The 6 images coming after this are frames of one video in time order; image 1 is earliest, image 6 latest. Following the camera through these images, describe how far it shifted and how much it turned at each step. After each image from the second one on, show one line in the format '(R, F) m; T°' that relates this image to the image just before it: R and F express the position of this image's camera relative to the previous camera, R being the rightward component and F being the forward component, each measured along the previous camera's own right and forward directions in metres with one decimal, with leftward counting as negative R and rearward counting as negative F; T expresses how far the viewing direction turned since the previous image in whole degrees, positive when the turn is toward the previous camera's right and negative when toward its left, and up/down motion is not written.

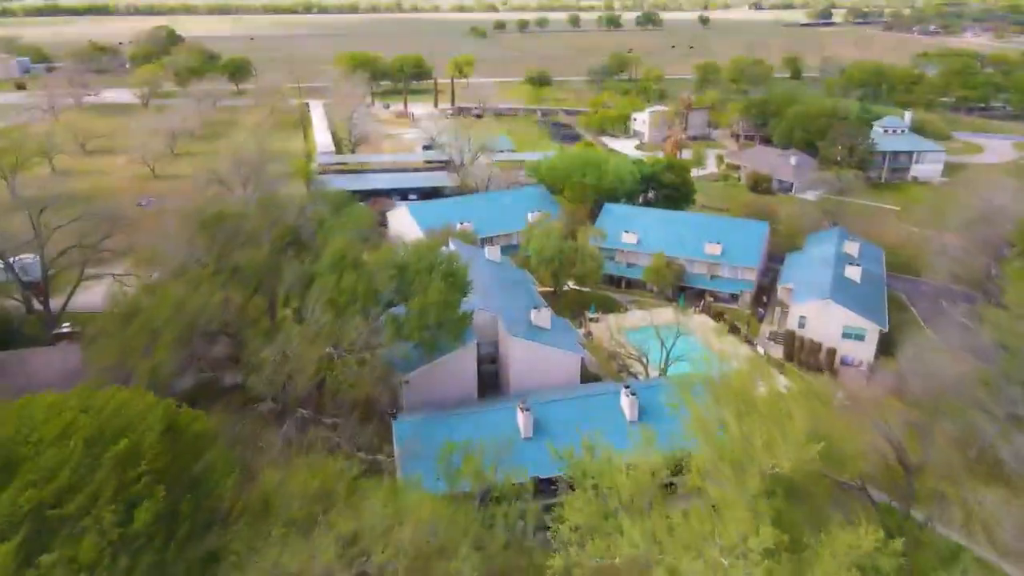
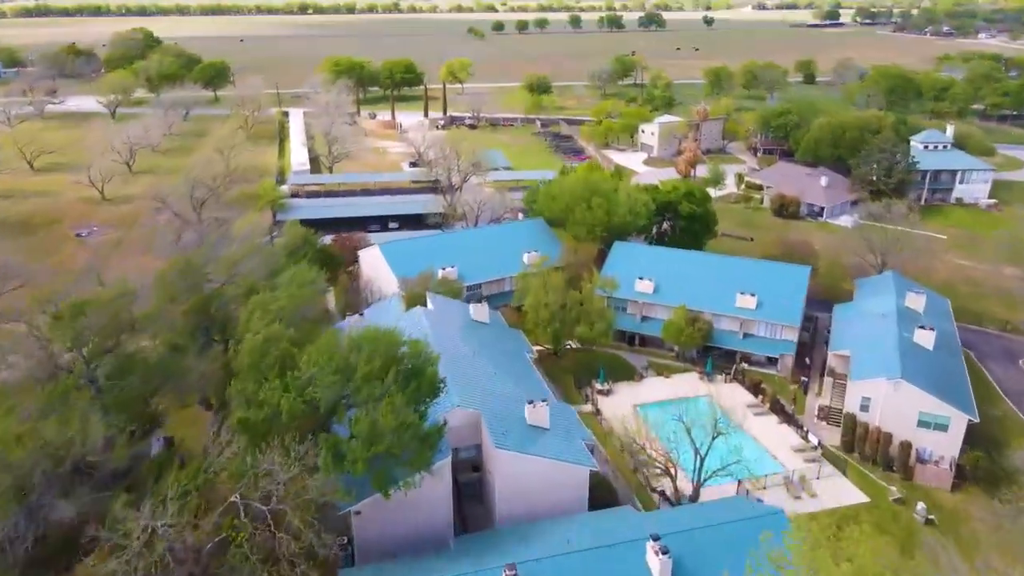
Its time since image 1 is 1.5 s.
(+0.3, +6.6) m; 0°
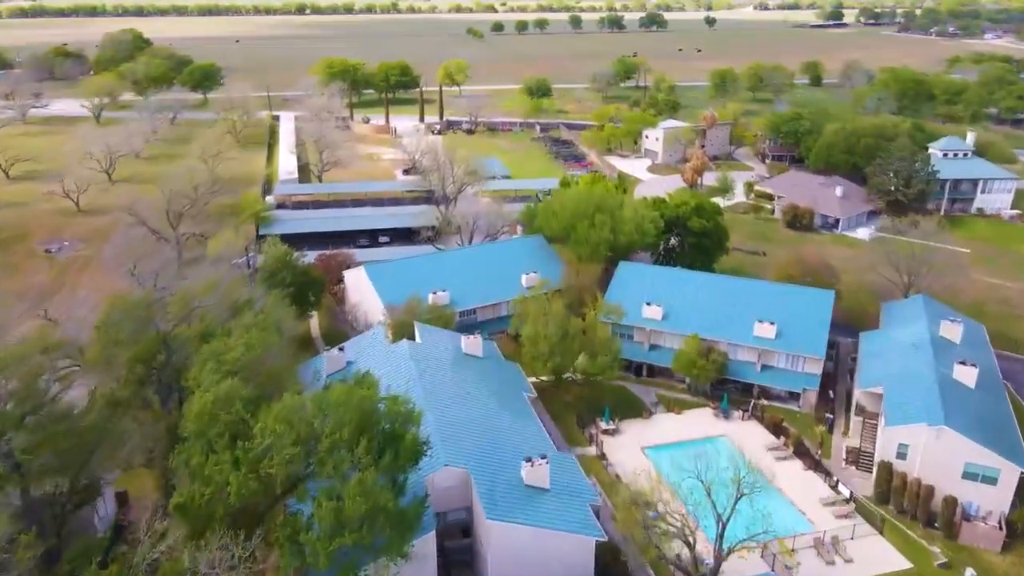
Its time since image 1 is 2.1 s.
(+0.1, +2.7) m; 0°
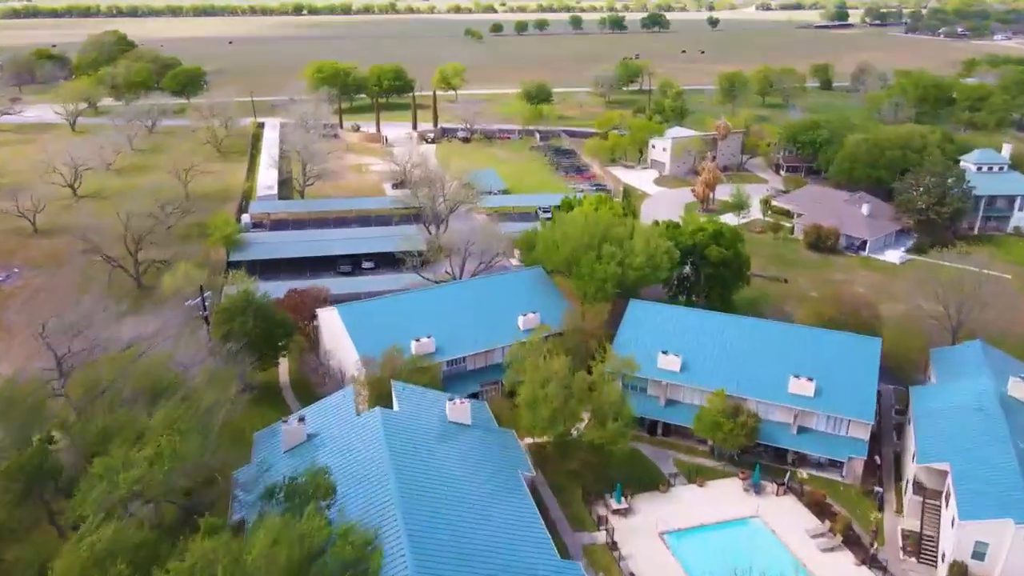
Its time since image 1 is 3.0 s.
(+0.1, +4.1) m; 0°
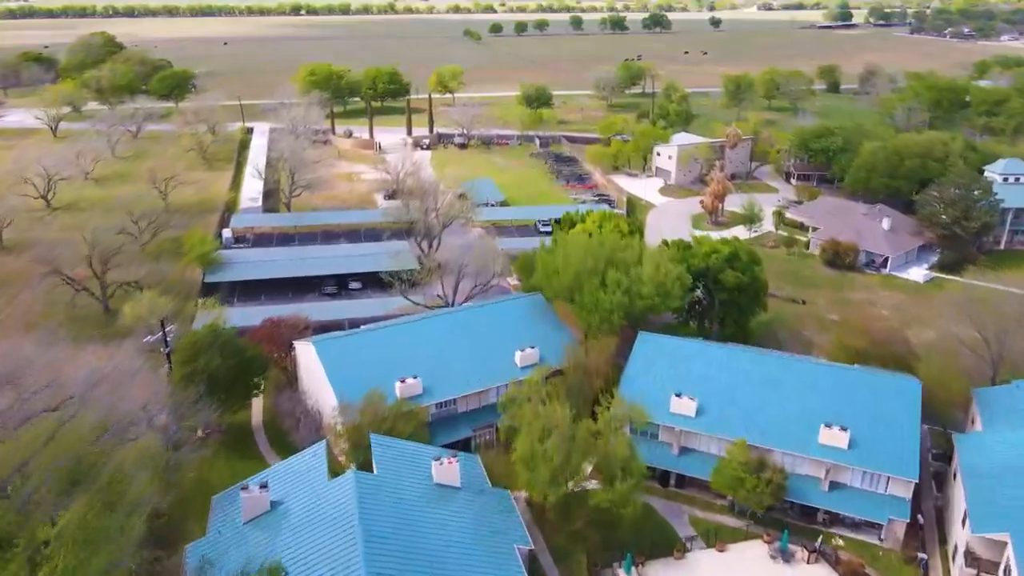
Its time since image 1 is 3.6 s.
(+0.1, +2.8) m; 0°
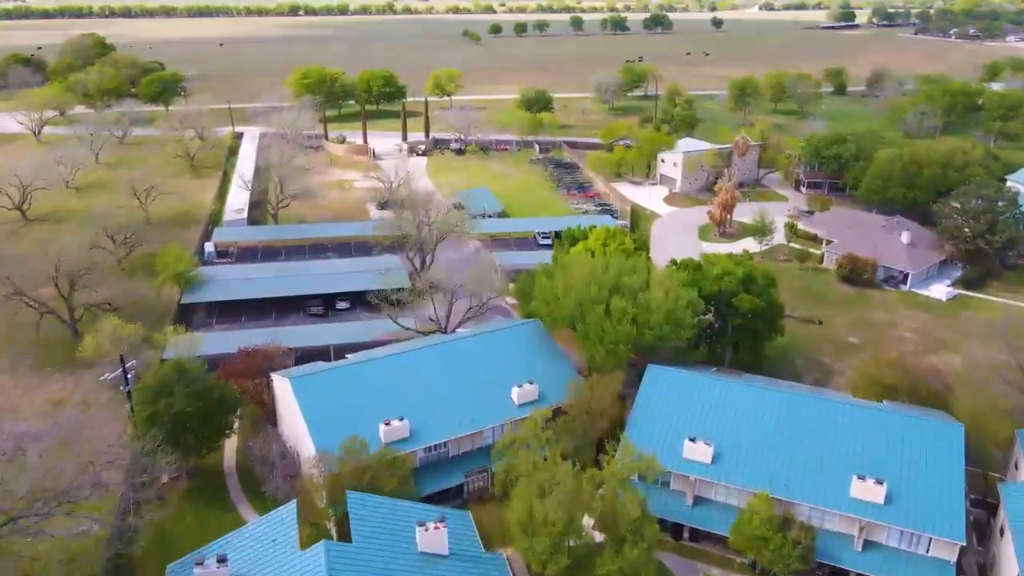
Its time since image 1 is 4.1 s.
(+0.1, +2.3) m; 0°
